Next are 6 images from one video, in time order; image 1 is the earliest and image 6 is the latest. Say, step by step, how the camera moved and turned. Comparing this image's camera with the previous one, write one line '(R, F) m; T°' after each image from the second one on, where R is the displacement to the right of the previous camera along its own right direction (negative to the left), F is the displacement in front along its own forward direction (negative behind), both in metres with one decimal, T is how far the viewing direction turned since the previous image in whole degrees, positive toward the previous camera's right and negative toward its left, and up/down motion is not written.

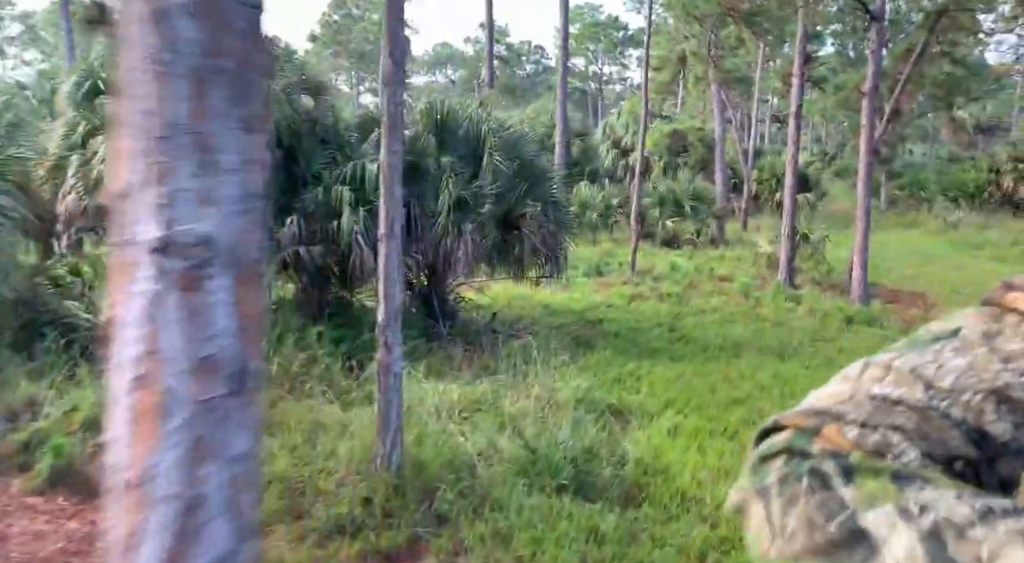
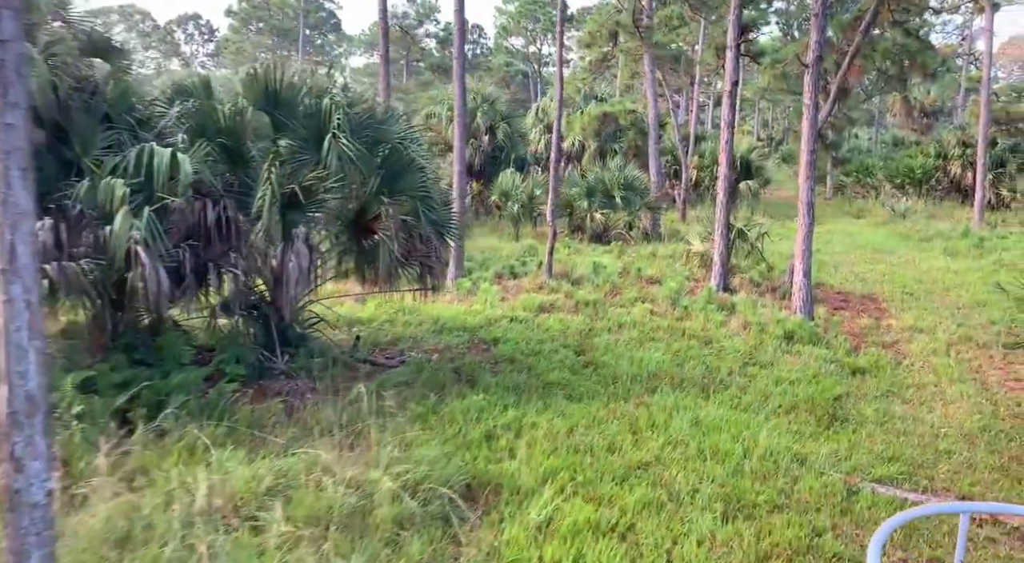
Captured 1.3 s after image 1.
(+0.7, +1.8) m; +3°
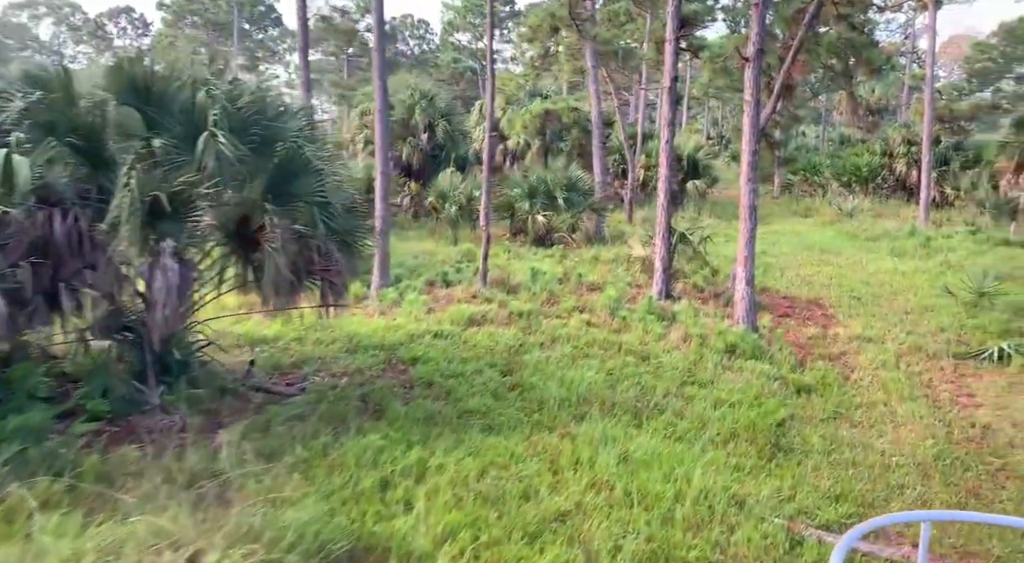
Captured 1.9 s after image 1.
(+0.3, +0.7) m; +3°
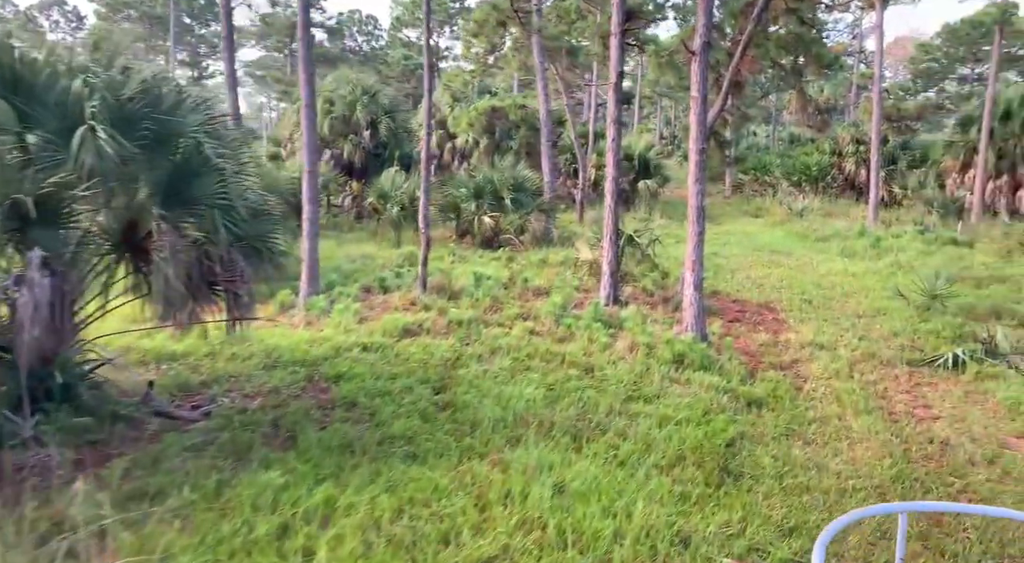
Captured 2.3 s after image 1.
(+0.2, +0.5) m; +3°
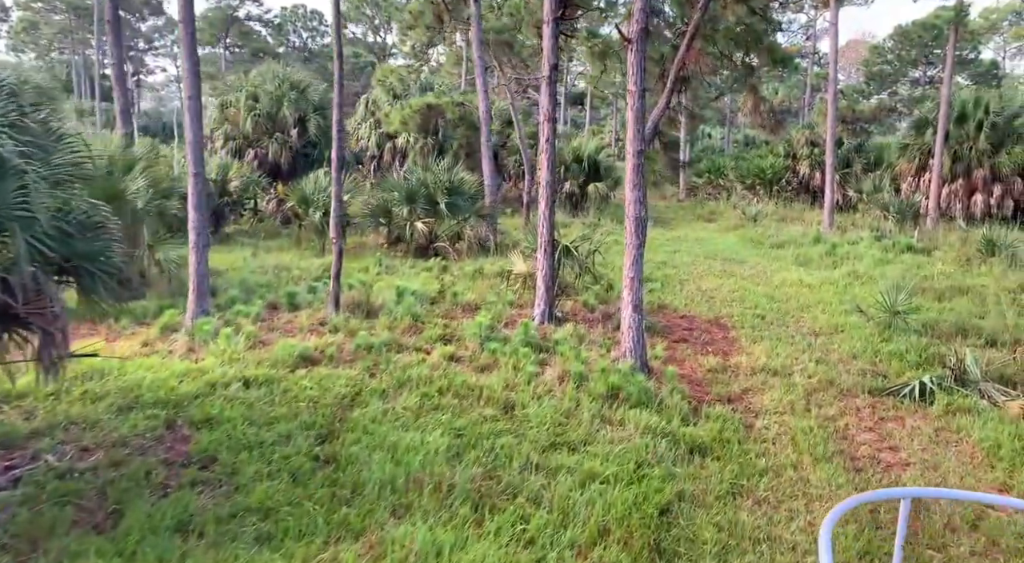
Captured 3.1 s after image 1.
(+0.4, +1.1) m; +3°
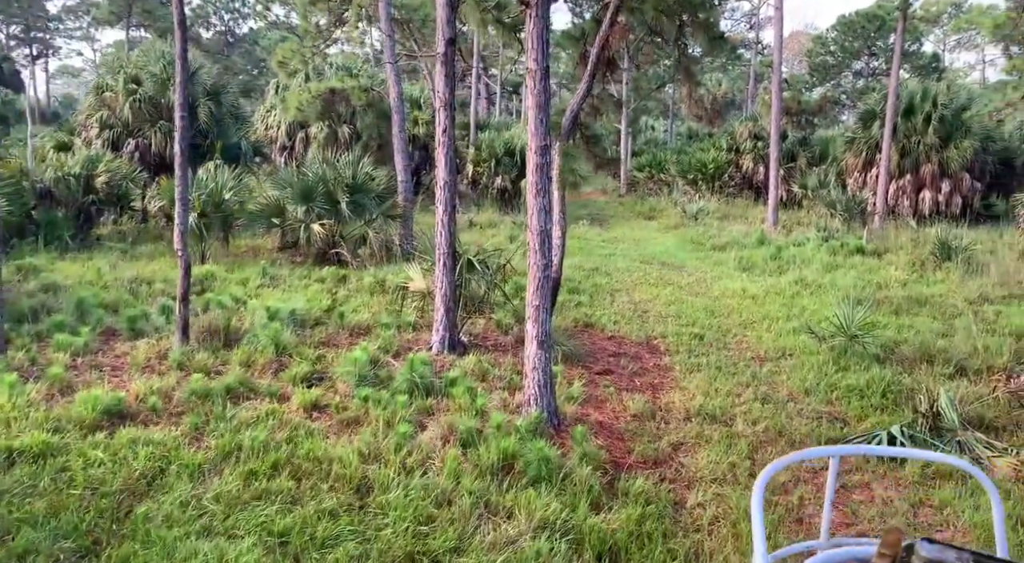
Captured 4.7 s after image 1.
(+0.5, +1.6) m; +3°
